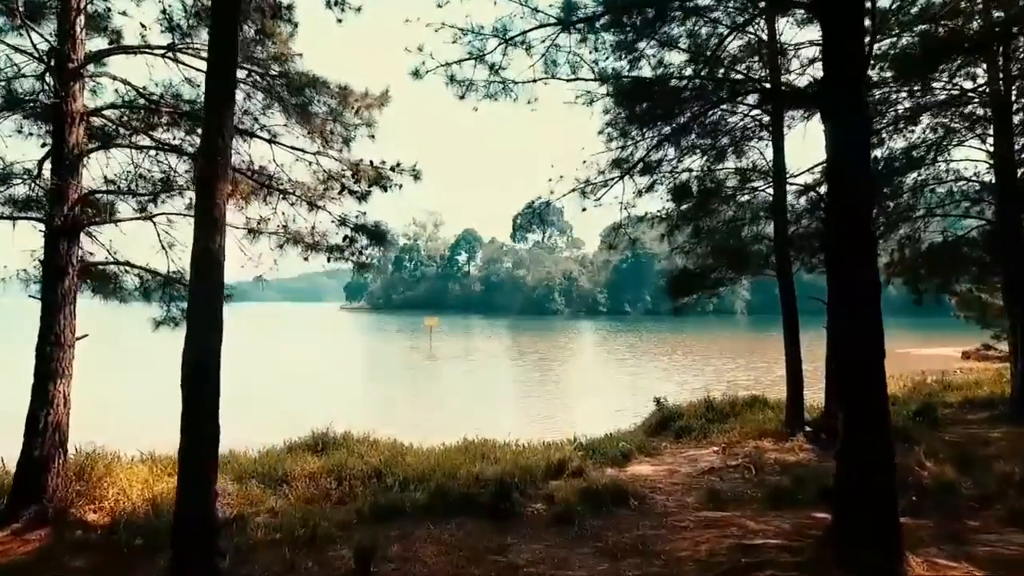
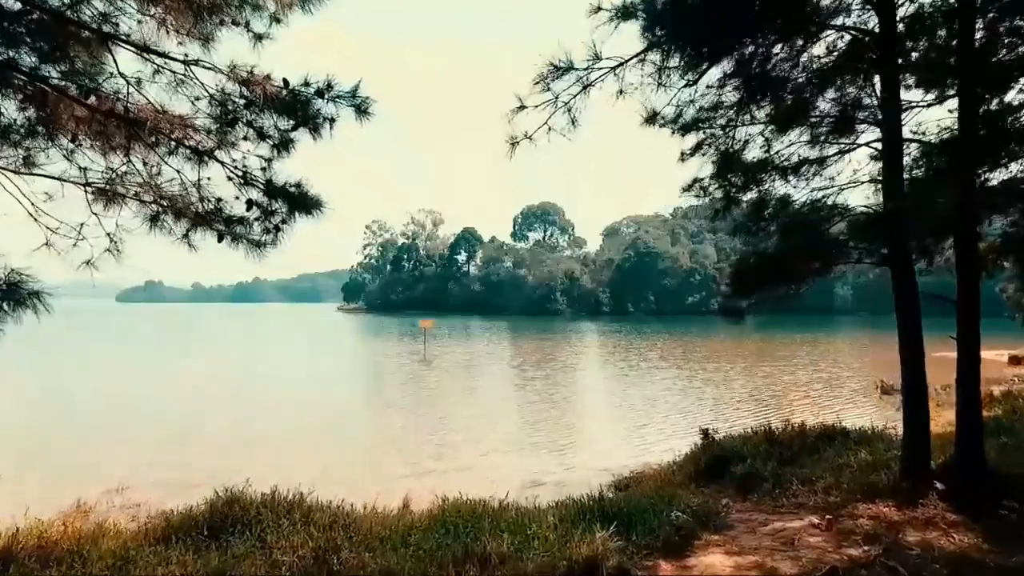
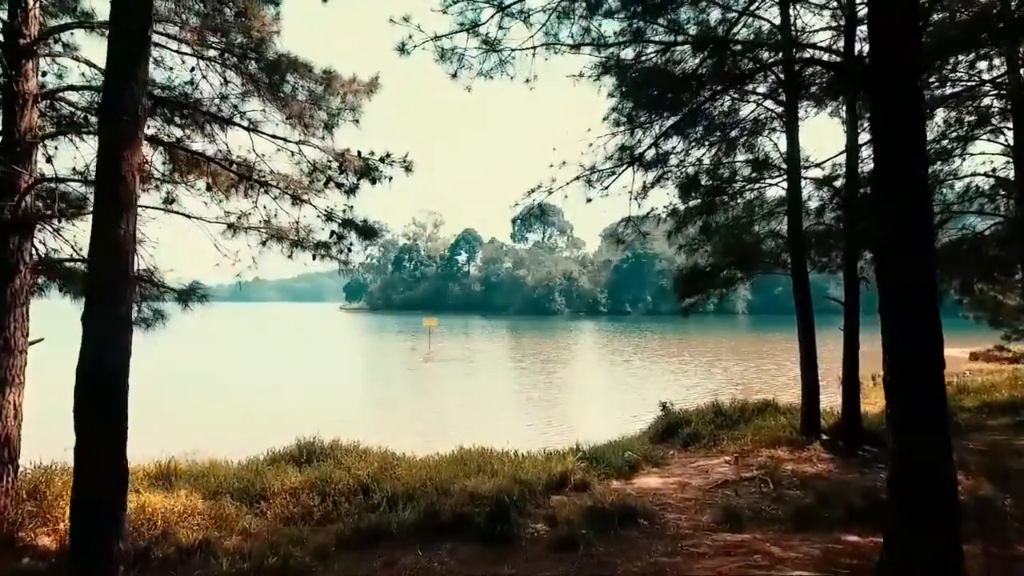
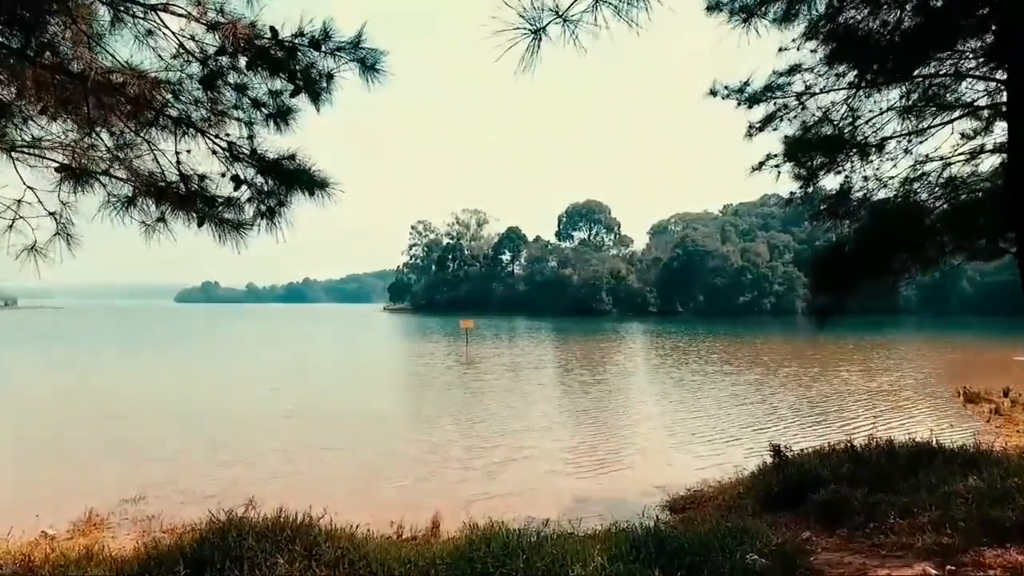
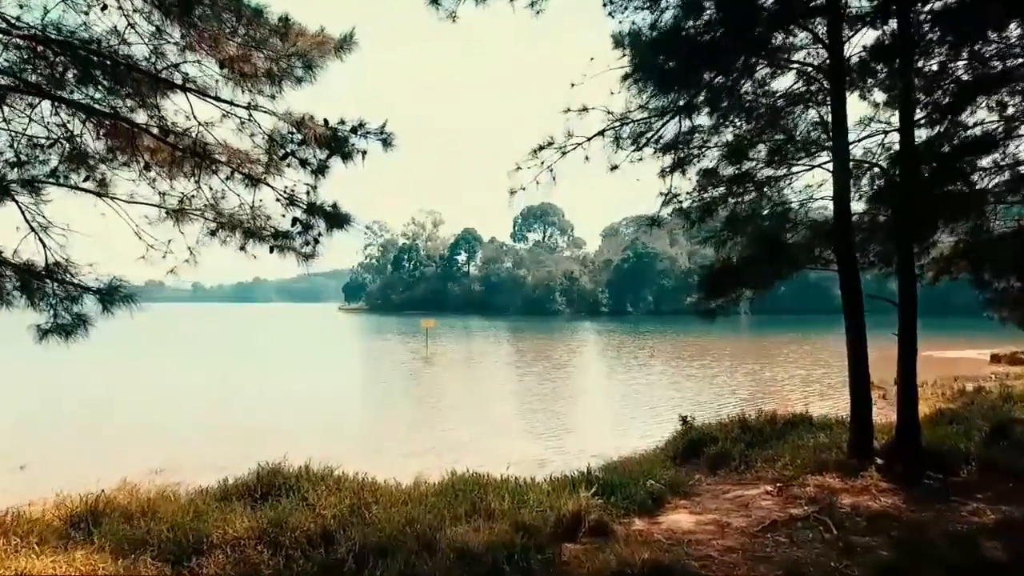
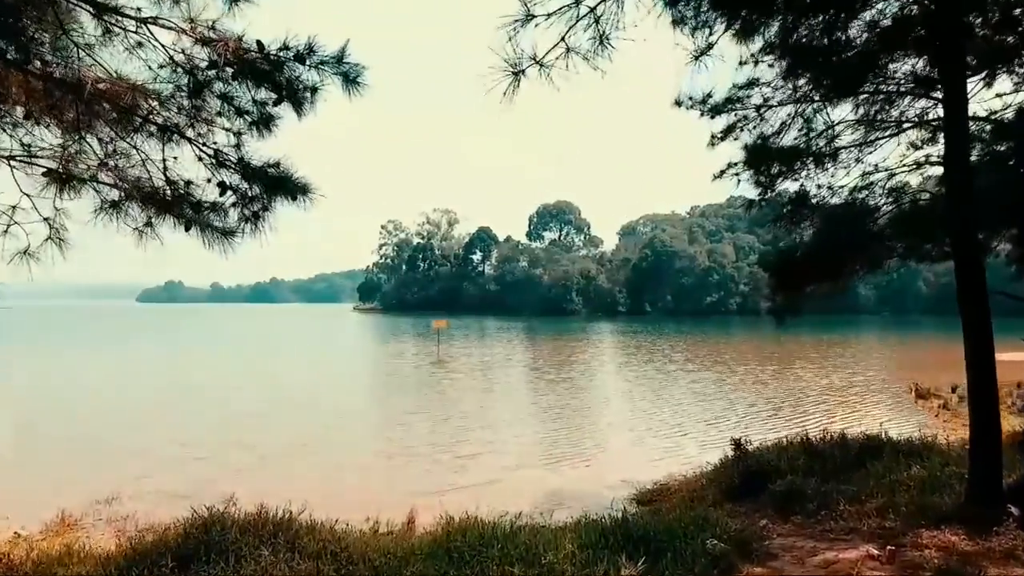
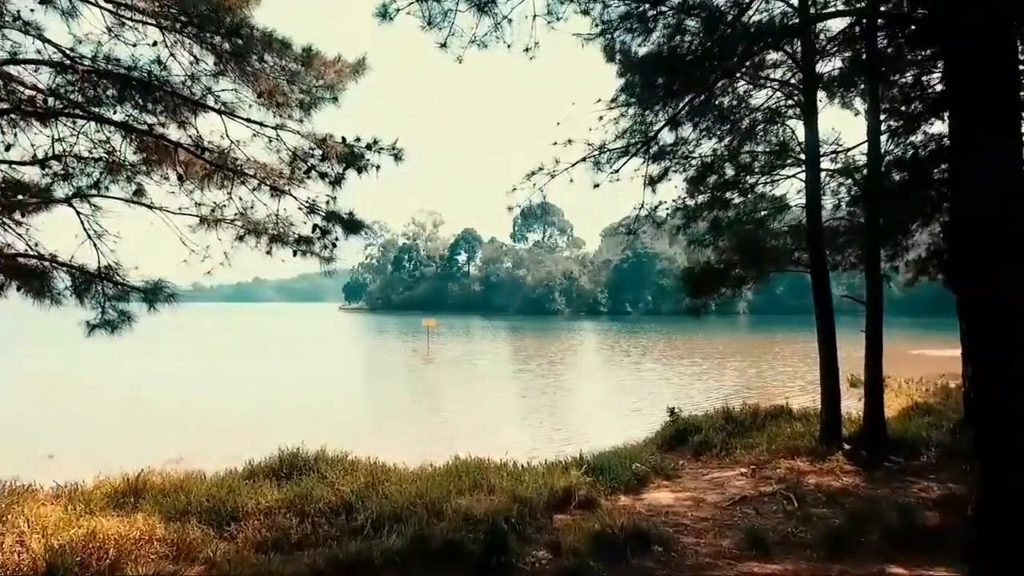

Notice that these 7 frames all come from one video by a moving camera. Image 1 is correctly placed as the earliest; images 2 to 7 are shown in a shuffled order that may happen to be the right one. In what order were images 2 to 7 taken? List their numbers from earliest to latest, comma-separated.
3, 7, 5, 2, 6, 4
